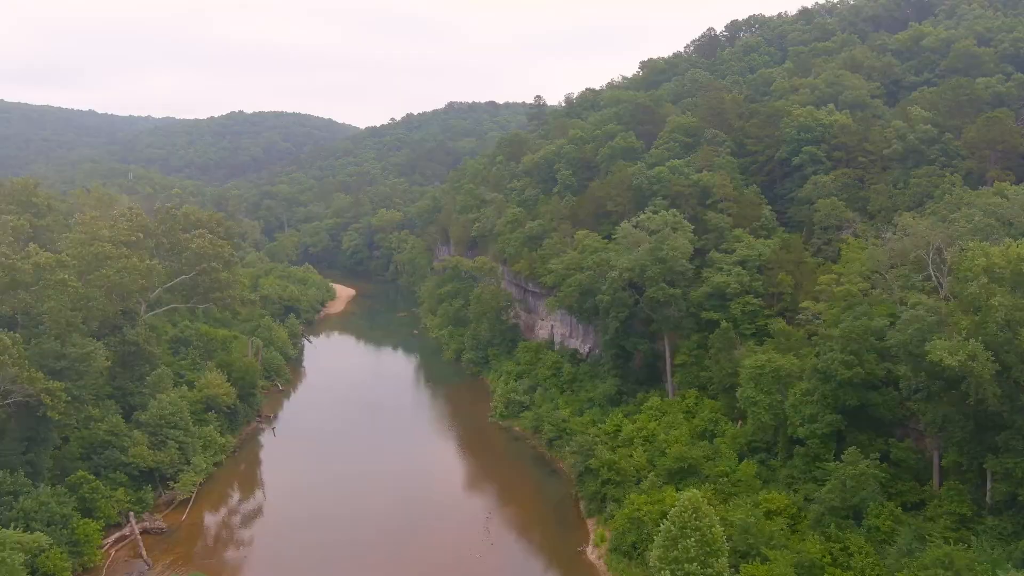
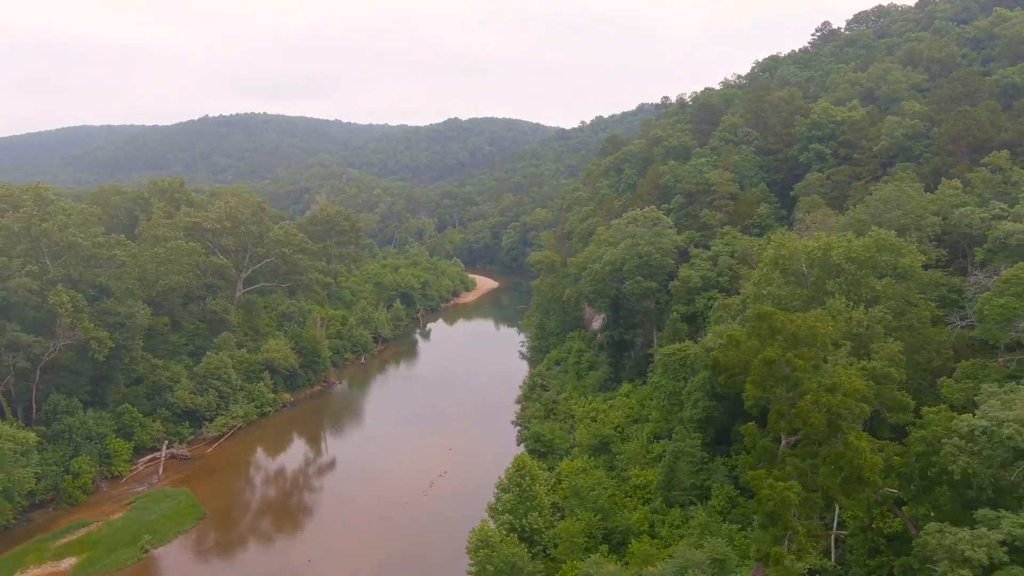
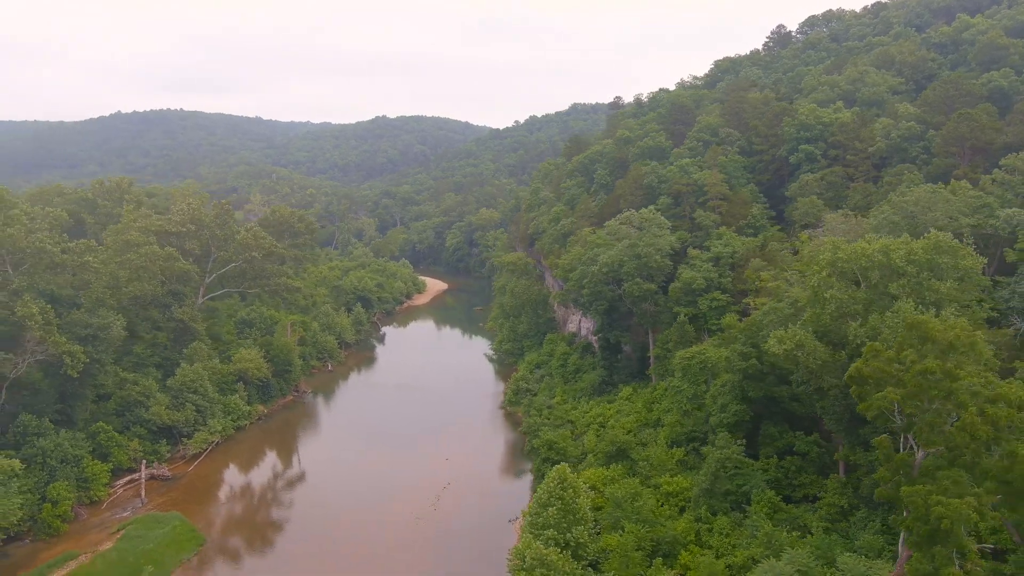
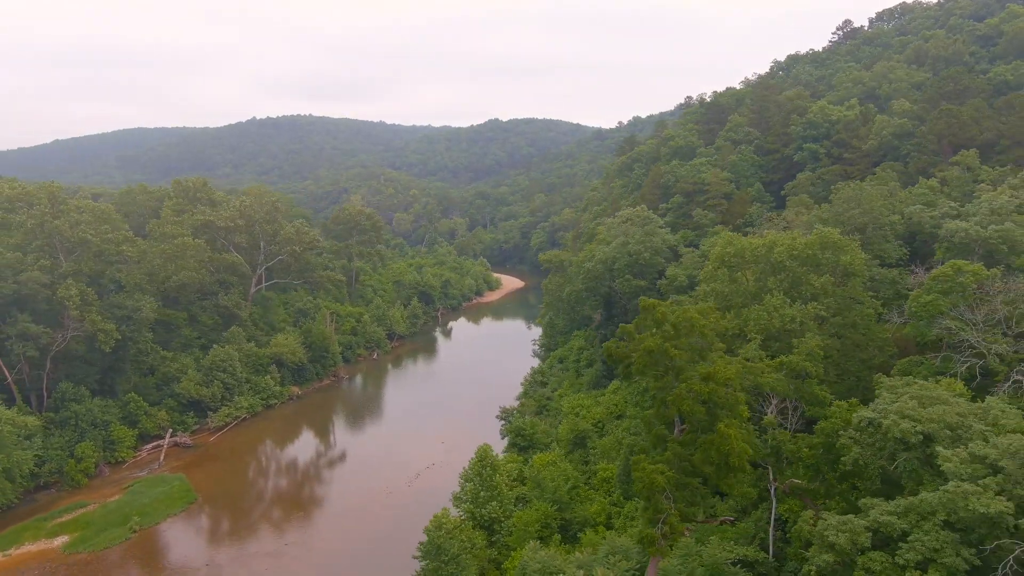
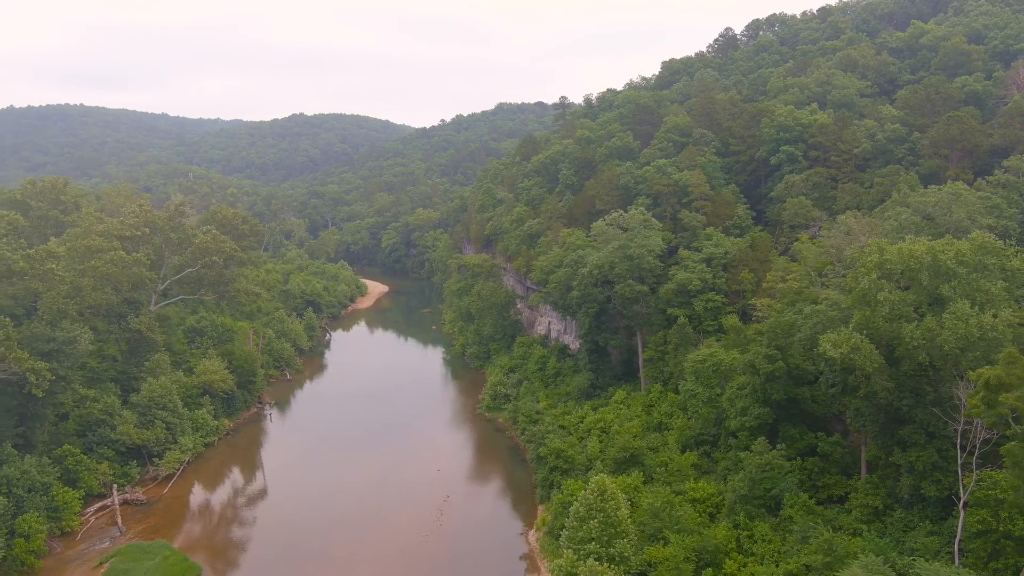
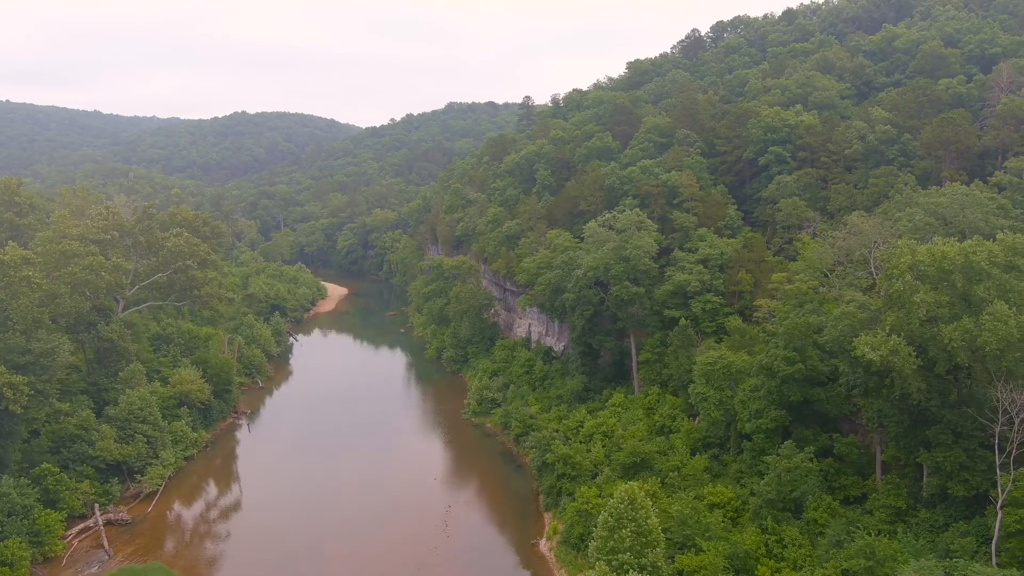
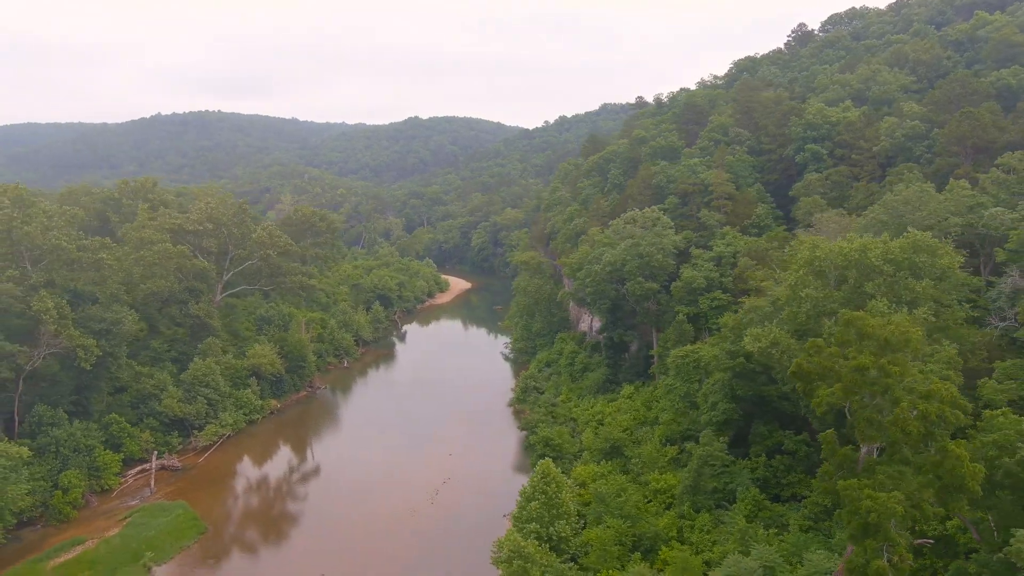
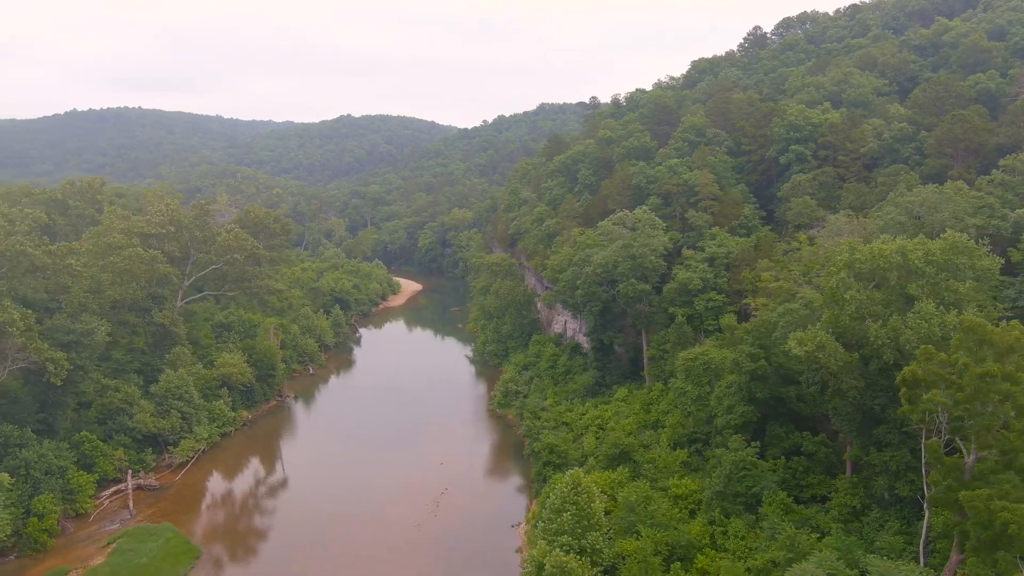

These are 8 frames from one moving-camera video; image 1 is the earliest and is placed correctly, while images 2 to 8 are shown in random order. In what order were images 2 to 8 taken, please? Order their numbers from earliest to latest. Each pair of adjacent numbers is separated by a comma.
6, 5, 8, 3, 7, 2, 4
